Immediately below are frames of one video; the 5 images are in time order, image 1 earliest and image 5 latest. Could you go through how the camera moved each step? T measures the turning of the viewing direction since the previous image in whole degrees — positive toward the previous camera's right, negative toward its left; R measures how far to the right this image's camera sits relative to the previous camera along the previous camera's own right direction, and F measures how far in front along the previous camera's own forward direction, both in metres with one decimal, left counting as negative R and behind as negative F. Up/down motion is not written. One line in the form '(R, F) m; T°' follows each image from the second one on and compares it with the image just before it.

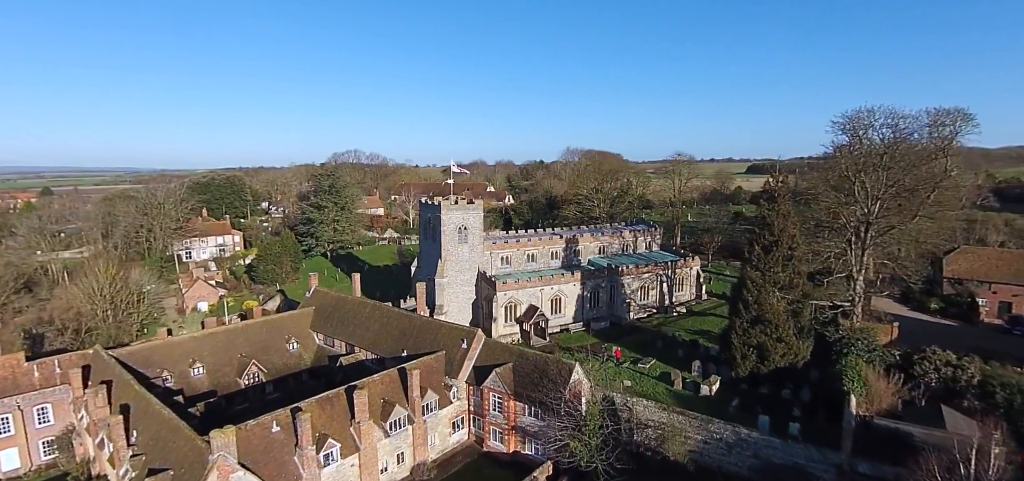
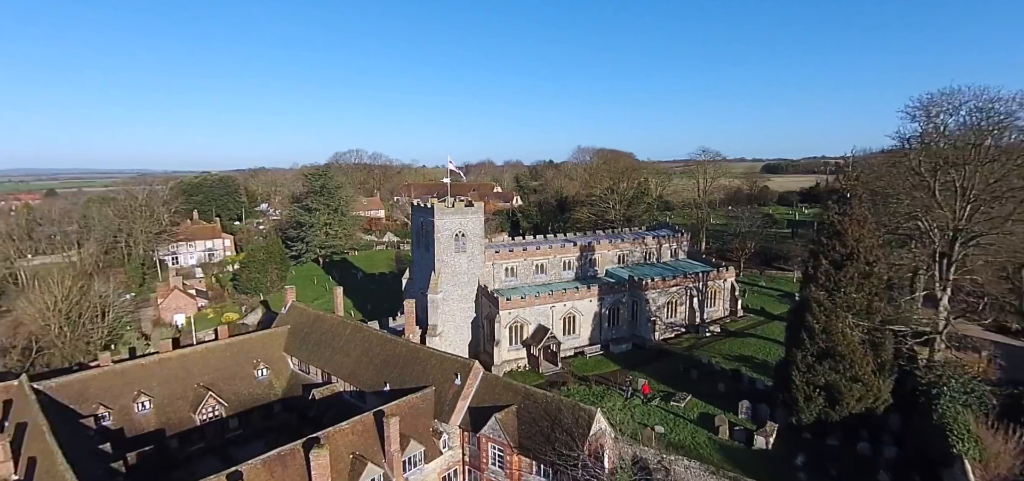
(+0.2, +5.7) m; -1°
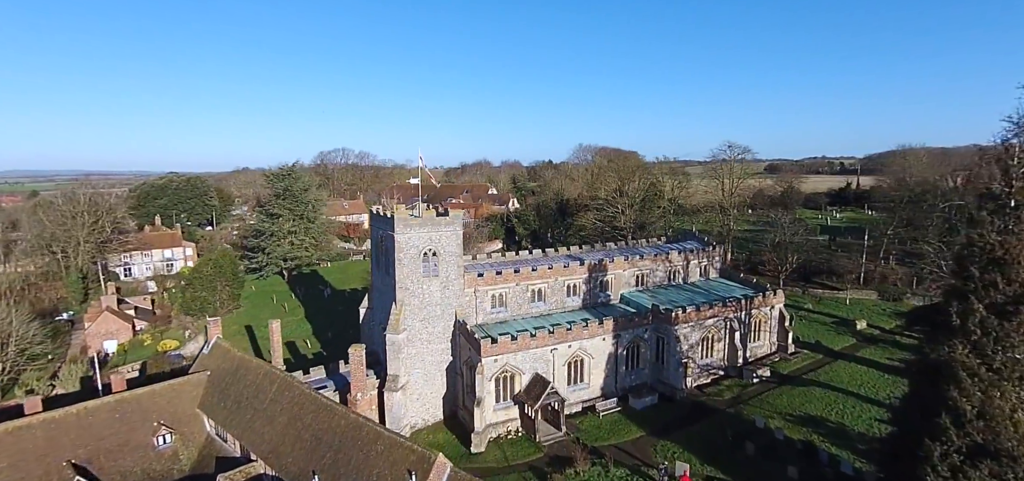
(+0.6, +8.3) m; 0°
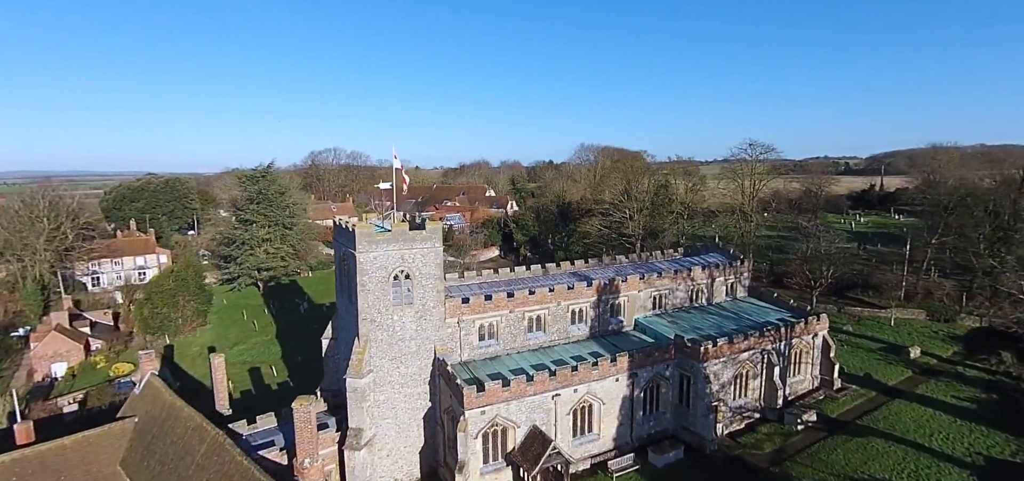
(+0.4, +4.8) m; 0°
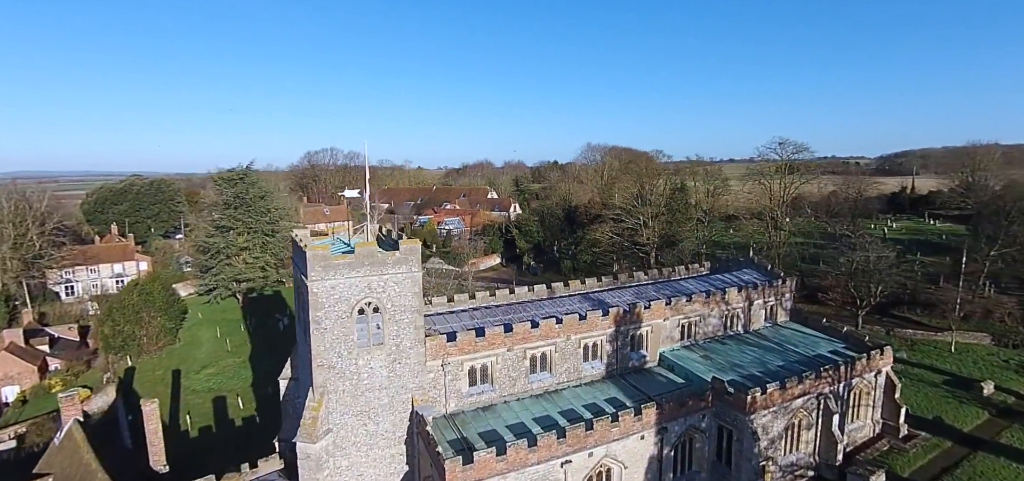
(+0.2, +4.3) m; 0°
